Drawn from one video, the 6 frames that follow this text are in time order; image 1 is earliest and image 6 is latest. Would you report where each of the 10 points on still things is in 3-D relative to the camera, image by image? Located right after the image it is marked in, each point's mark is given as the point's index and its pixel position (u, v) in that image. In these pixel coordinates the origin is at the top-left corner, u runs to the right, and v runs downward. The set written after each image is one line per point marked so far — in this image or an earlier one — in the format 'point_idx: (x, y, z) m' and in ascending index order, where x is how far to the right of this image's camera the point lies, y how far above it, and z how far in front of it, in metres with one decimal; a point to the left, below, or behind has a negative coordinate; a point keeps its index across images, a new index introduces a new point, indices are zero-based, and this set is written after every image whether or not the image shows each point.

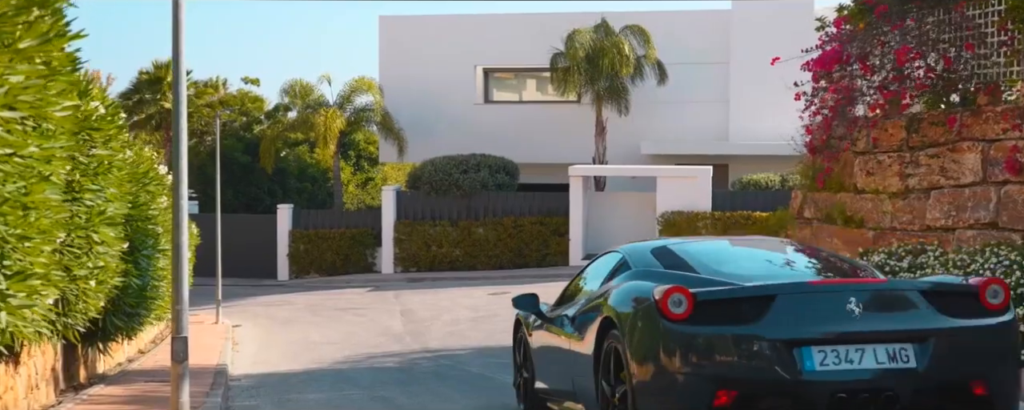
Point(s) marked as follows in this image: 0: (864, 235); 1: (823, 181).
0: (+4.1, -0.4, +12.6) m
1: (+4.0, +0.3, +13.9) m
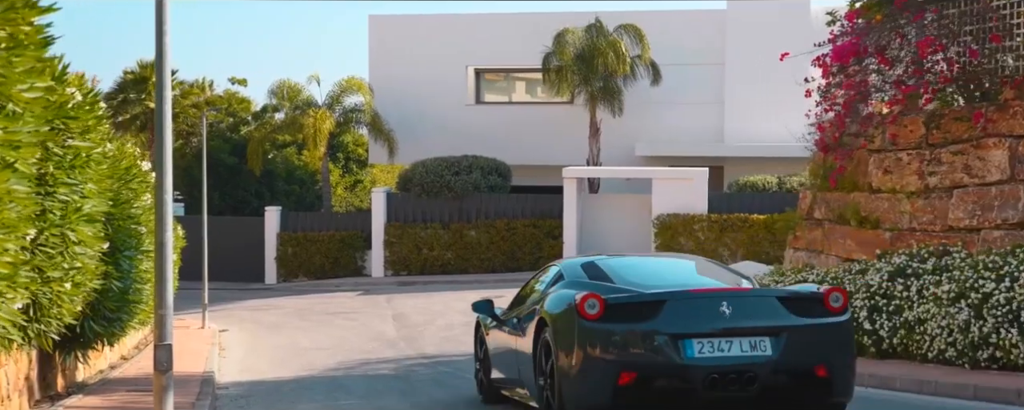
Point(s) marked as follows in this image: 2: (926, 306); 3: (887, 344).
0: (+4.1, -0.4, +12.1) m
1: (+4.0, +0.3, +13.4) m
2: (+3.8, -0.9, +9.9) m
3: (+3.6, -1.3, +10.4) m
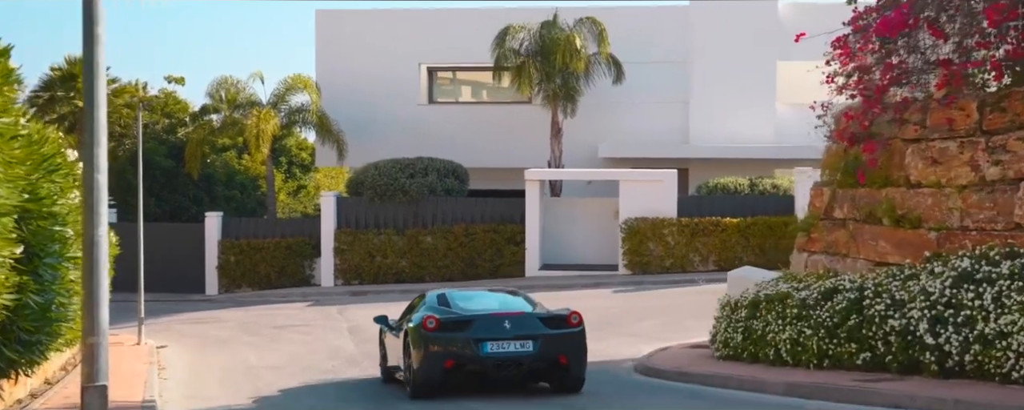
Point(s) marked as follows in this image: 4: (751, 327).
0: (+4.1, -0.3, +10.7) m
1: (+3.9, +0.3, +11.9) m
2: (+3.9, -0.9, +8.5) m
3: (+3.7, -1.3, +8.9) m
4: (+2.7, -1.4, +12.3) m
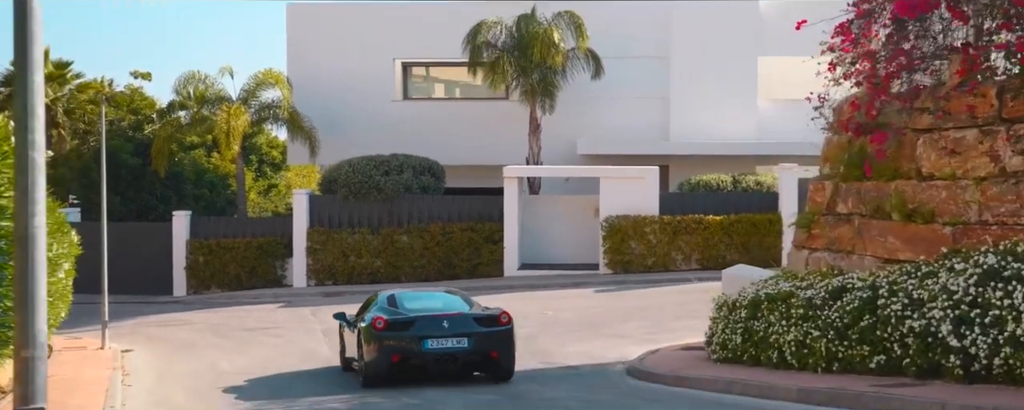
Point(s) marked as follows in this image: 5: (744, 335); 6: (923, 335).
0: (+4.0, -0.3, +10.1) m
1: (+3.8, +0.4, +11.3) m
2: (+3.9, -0.8, +7.8) m
3: (+3.6, -1.2, +8.3) m
4: (+2.6, -1.3, +11.7) m
5: (+2.5, -1.4, +11.8) m
6: (+3.4, -1.1, +9.0) m
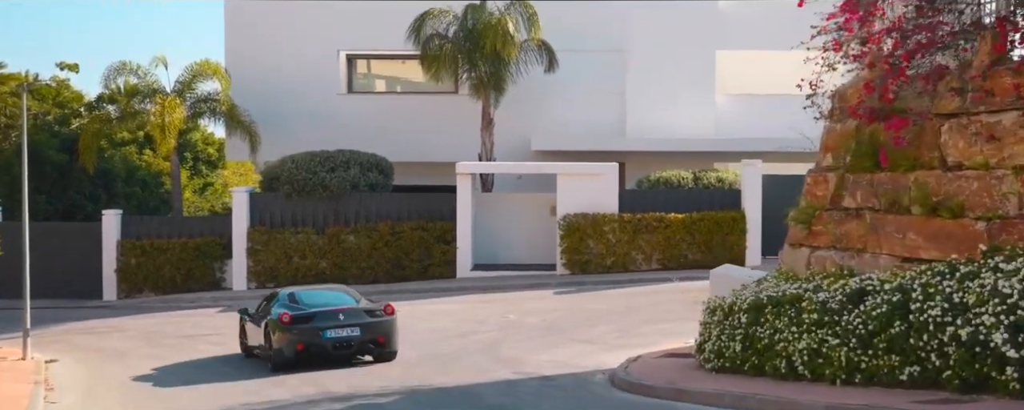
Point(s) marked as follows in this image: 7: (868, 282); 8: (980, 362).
0: (+3.8, -0.2, +9.1) m
1: (+3.5, +0.5, +10.3) m
2: (+3.9, -0.7, +6.8) m
3: (+3.6, -1.2, +7.2) m
4: (+2.4, -1.3, +10.6) m
5: (+2.3, -1.4, +10.7) m
6: (+3.3, -1.0, +7.9) m
7: (+3.2, -0.7, +9.6) m
8: (+3.4, -1.1, +7.8) m
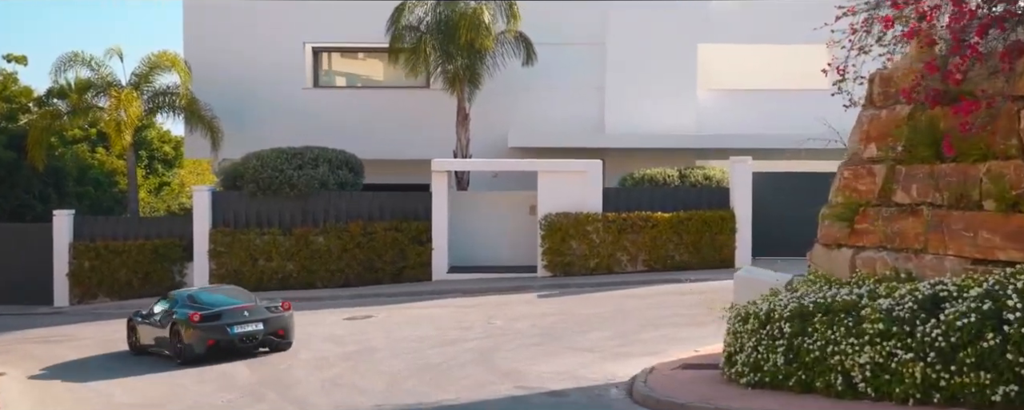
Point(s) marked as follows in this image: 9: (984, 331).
0: (+4.0, -0.1, +7.9) m
1: (+3.7, +0.5, +9.2) m
2: (+4.2, -0.7, +5.7) m
3: (+3.9, -1.1, +6.1) m
4: (+2.5, -1.2, +9.4) m
5: (+2.5, -1.3, +9.5) m
6: (+3.6, -1.0, +6.8) m
7: (+3.3, -0.6, +8.4) m
8: (+3.7, -1.1, +6.7) m
9: (+3.3, -0.9, +7.5) m
